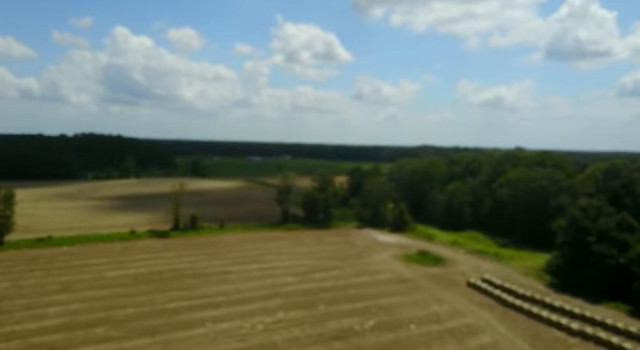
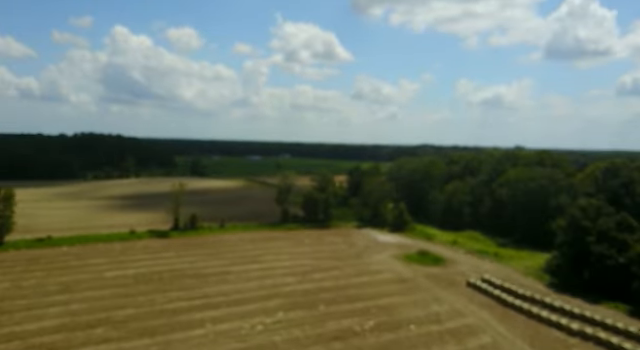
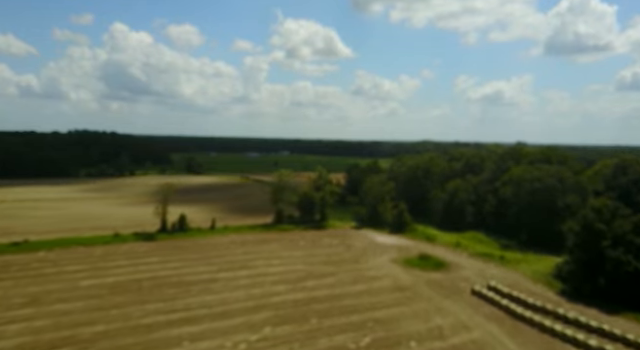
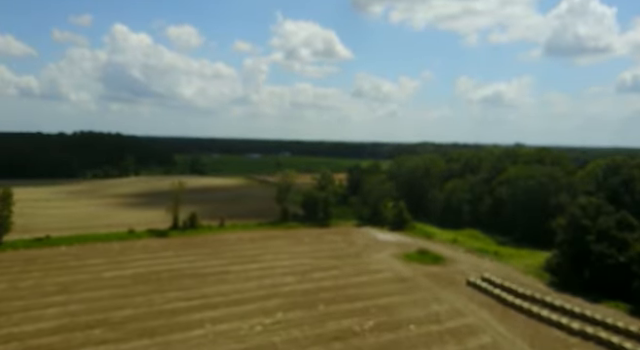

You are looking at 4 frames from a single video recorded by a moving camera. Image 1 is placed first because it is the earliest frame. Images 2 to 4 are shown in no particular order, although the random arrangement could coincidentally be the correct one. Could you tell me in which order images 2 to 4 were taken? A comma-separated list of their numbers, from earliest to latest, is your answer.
2, 4, 3
